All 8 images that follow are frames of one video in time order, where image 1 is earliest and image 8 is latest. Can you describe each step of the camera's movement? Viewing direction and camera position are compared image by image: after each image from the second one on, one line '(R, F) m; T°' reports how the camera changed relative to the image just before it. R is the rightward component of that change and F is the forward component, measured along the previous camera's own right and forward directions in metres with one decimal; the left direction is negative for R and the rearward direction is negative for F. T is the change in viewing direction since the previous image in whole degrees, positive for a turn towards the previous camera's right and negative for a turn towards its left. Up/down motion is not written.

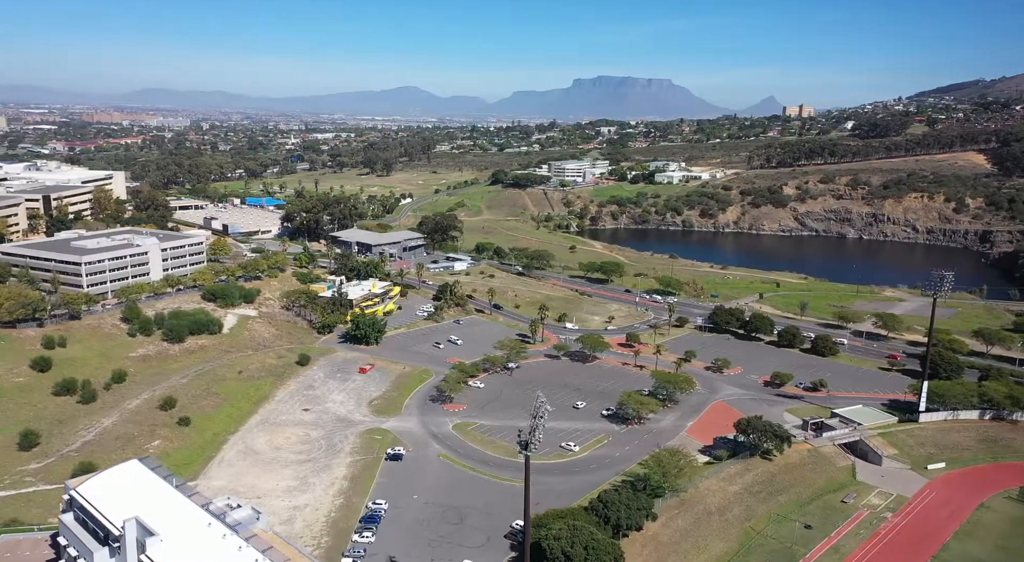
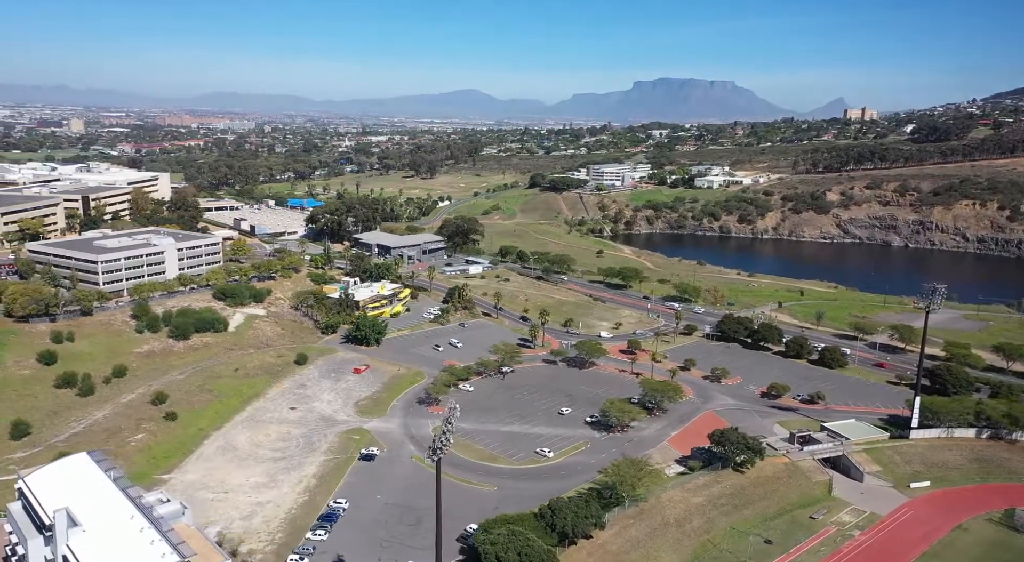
(+4.4, -0.1) m; -4°
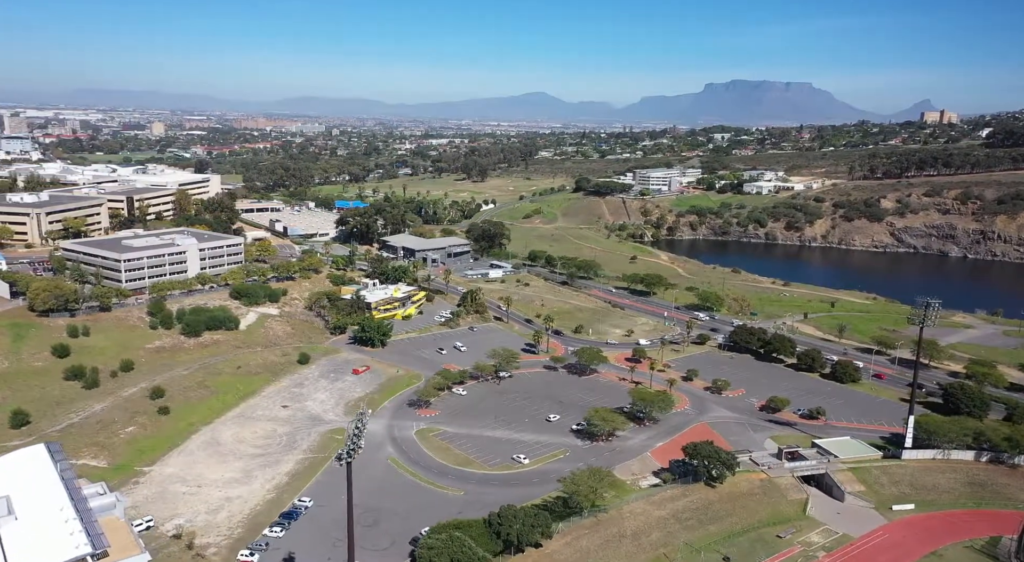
(+4.7, +0.1) m; -5°
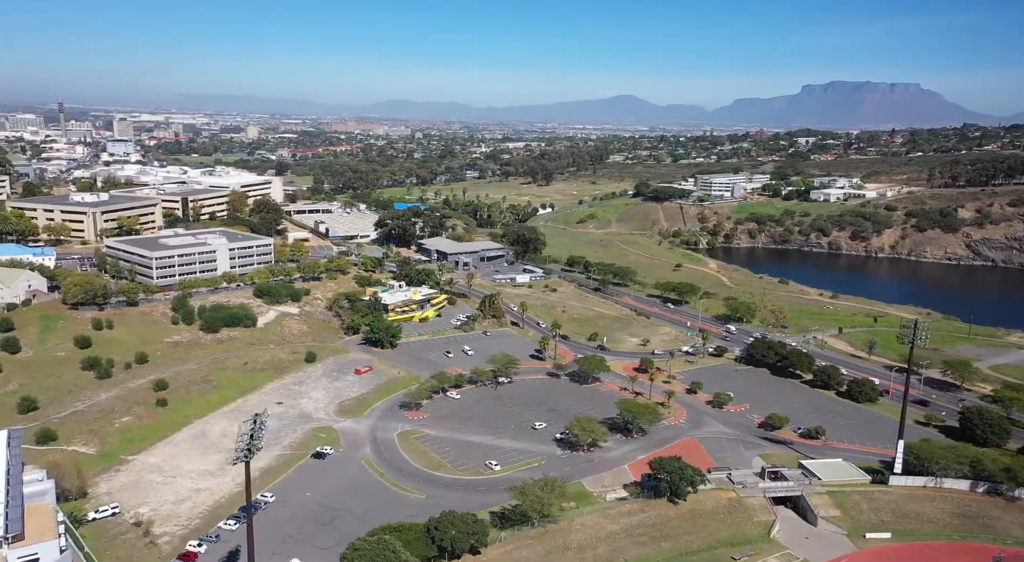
(+5.9, +0.2) m; -6°
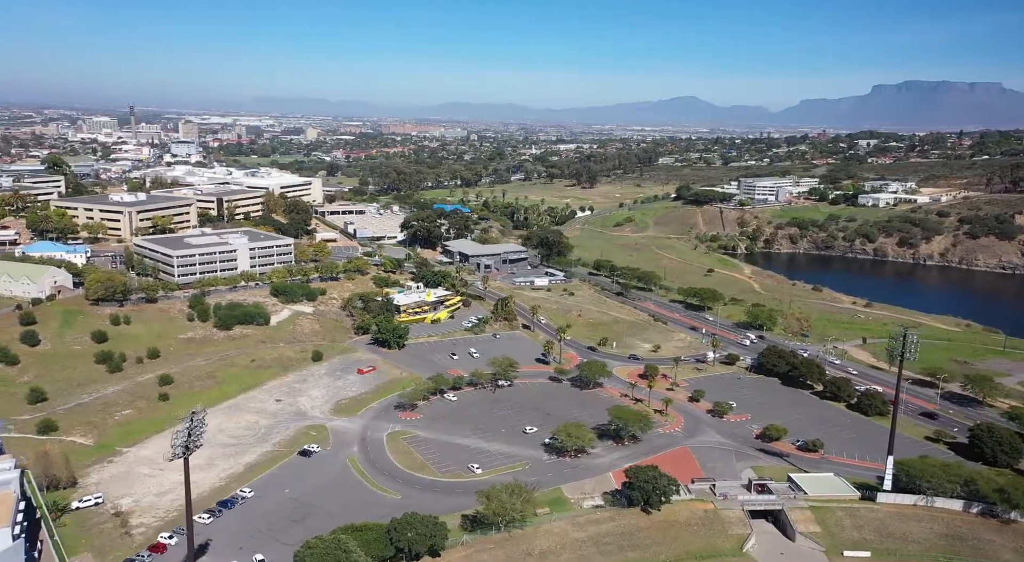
(+4.0, +0.1) m; -4°
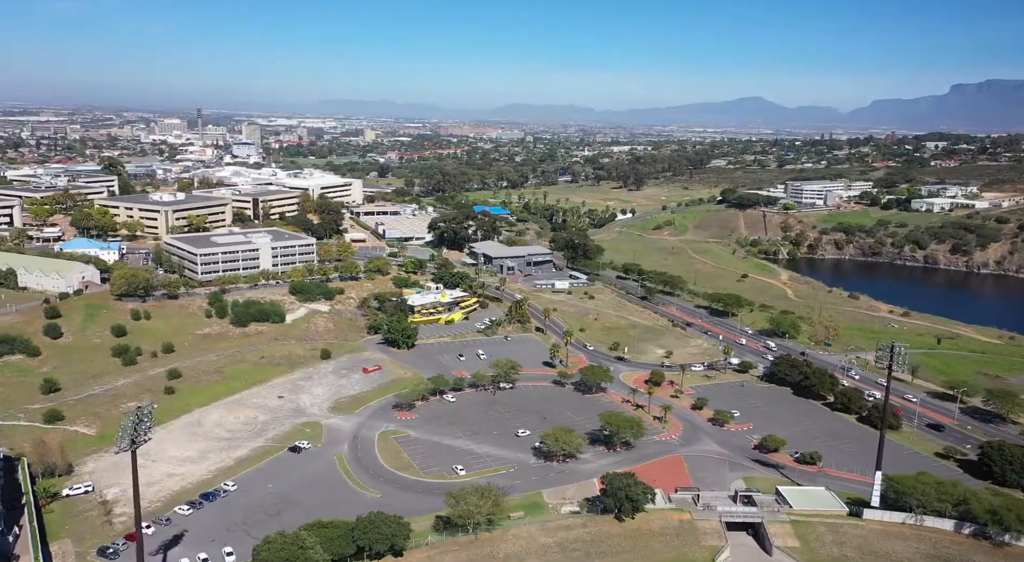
(+4.0, +0.1) m; -4°
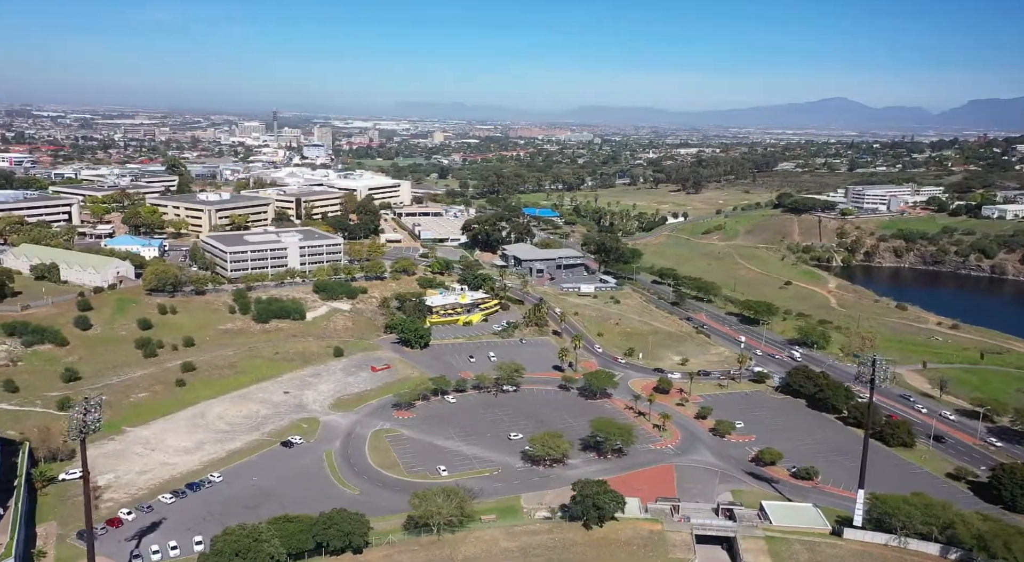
(+4.7, +0.2) m; -5°
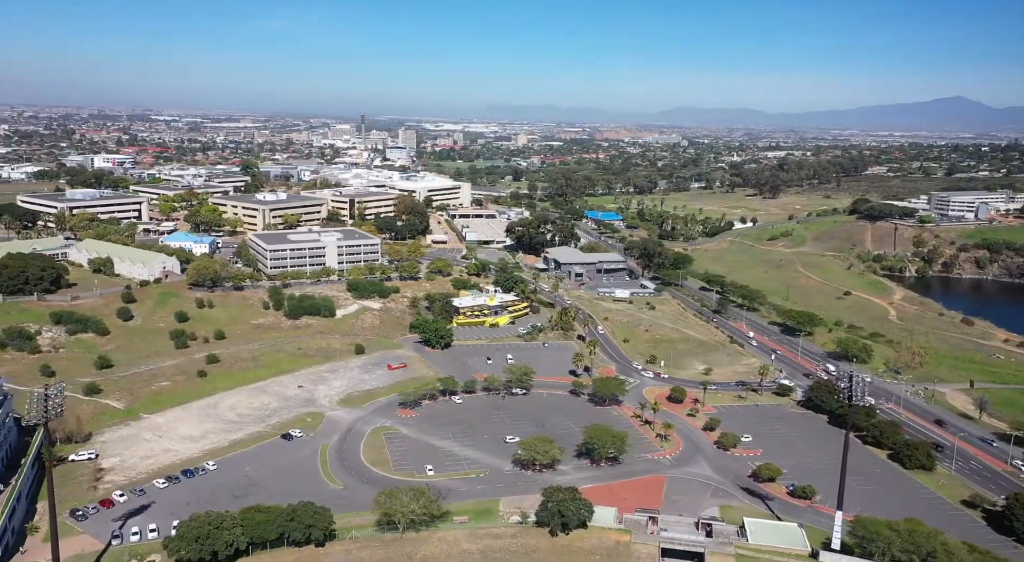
(+5.5, +0.2) m; -6°
